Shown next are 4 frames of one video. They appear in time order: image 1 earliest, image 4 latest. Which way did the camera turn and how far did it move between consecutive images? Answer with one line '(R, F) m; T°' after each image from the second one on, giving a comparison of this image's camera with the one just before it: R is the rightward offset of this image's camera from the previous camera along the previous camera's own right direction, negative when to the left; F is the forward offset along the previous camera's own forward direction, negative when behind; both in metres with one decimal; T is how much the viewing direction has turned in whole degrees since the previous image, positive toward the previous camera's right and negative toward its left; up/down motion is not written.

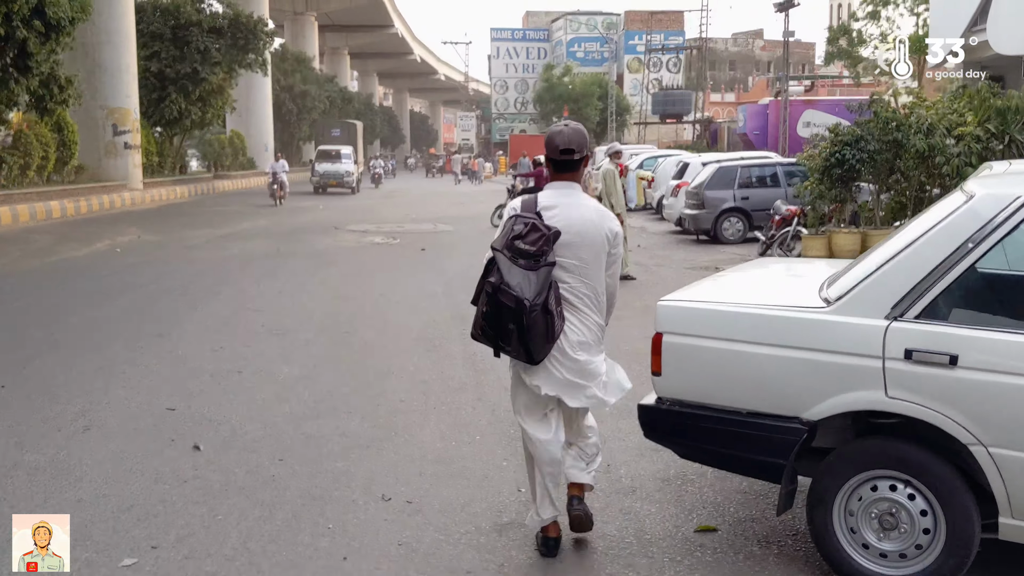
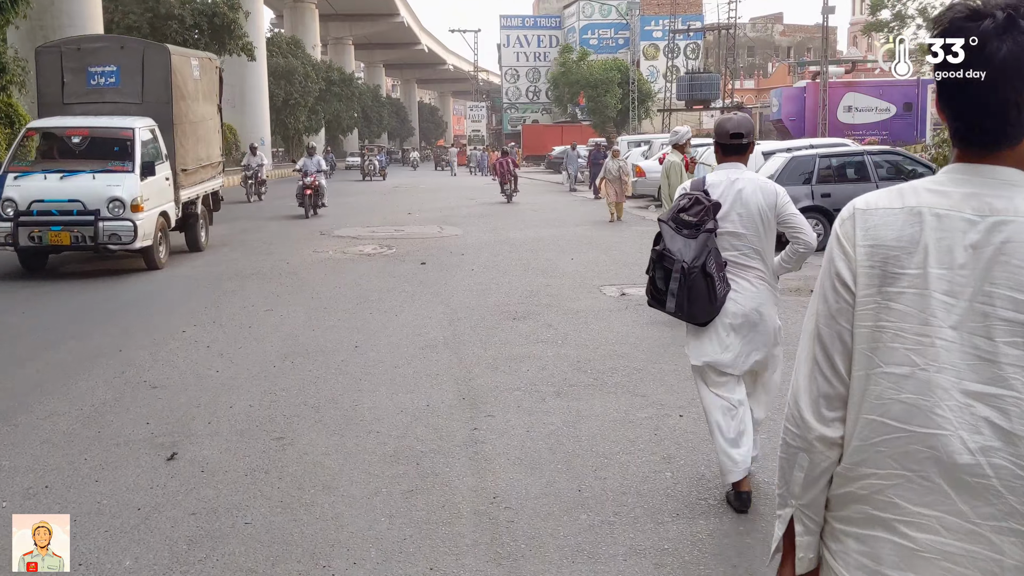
(-0.2, +3.2) m; -1°
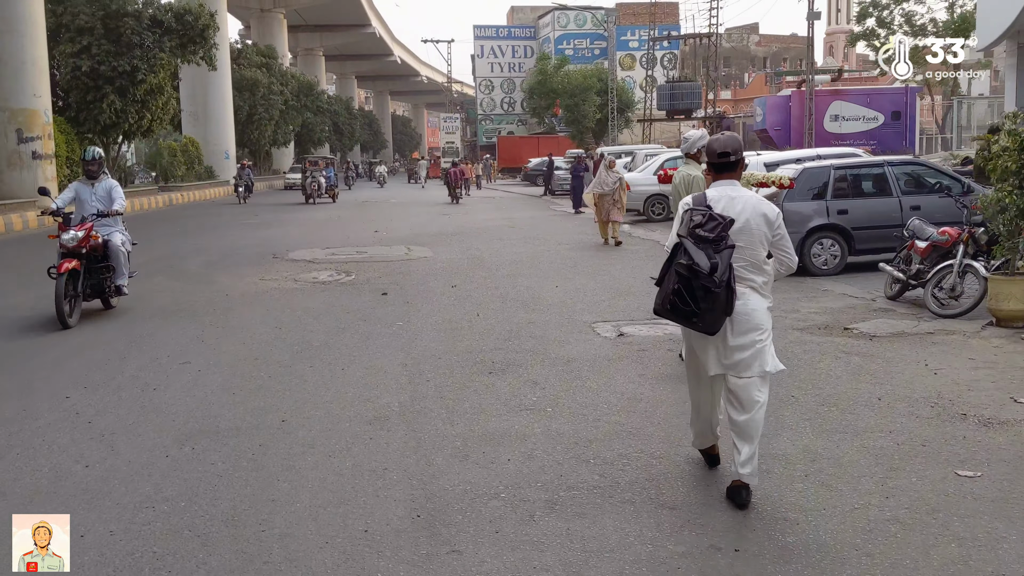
(0.0, +1.6) m; +1°
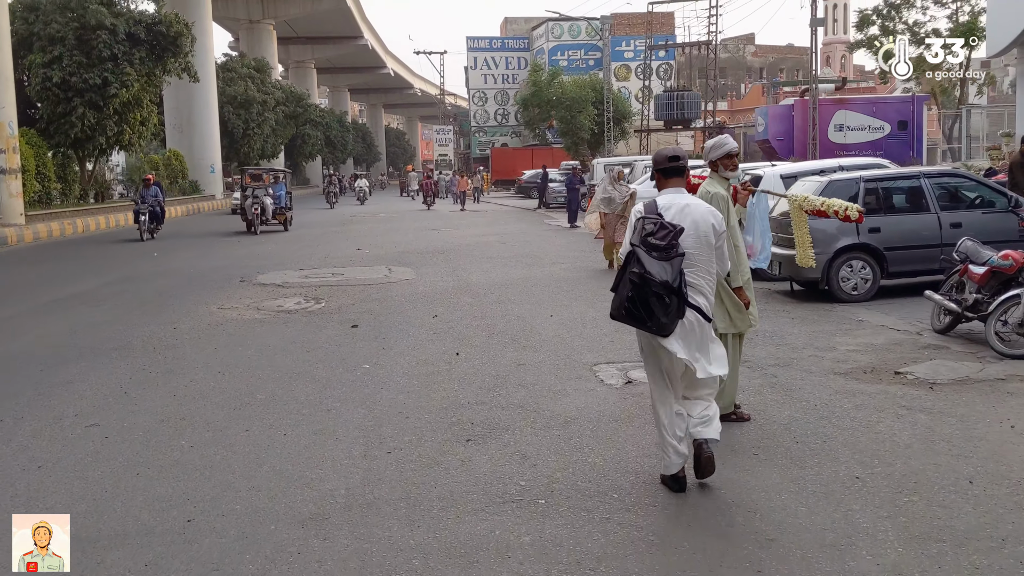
(+0.1, +1.3) m; 0°
